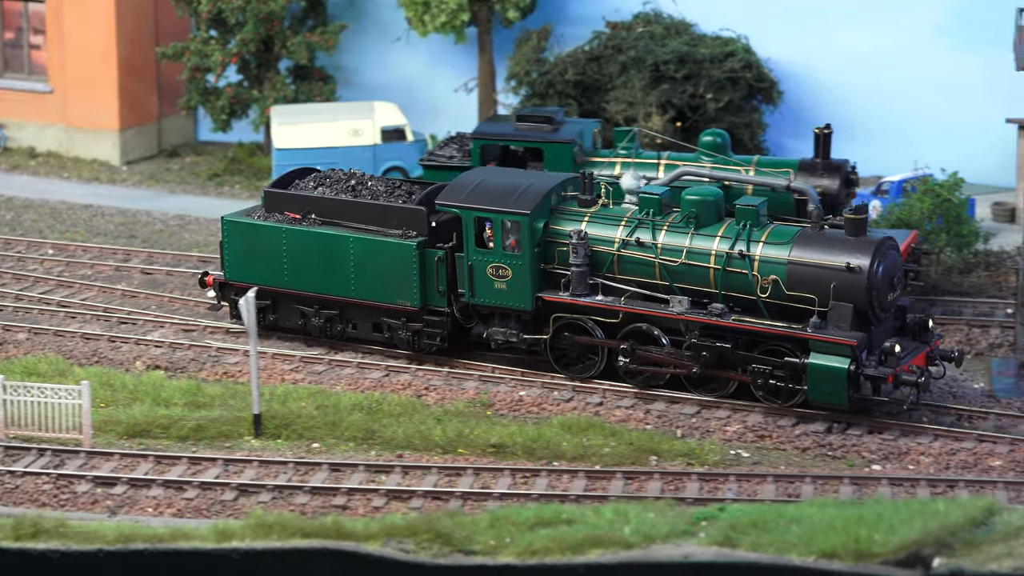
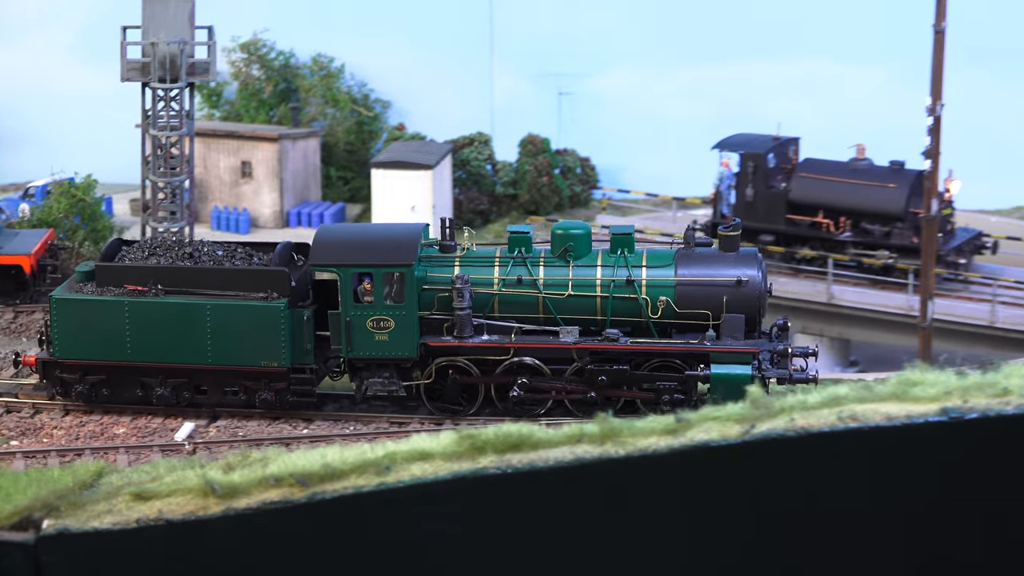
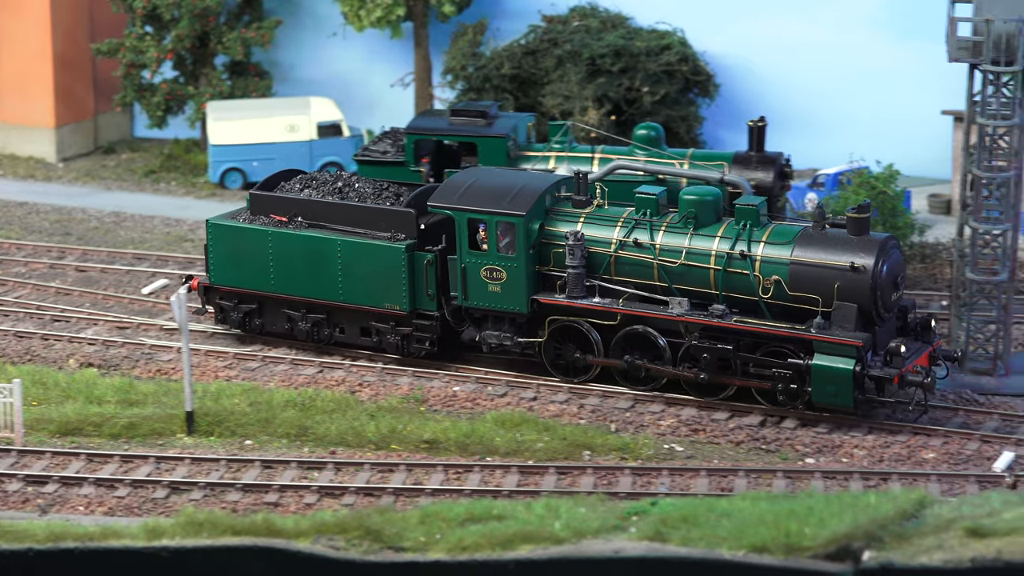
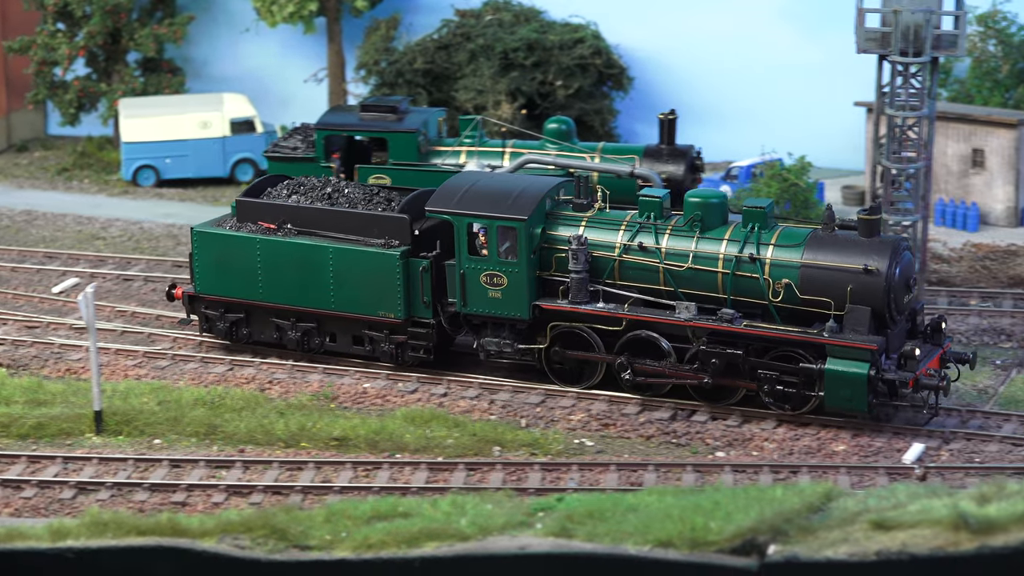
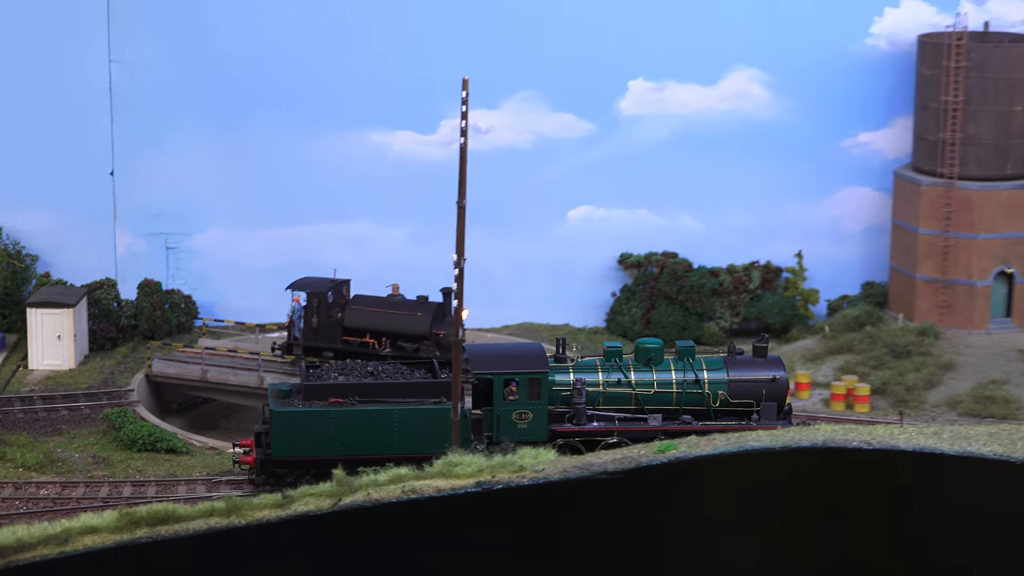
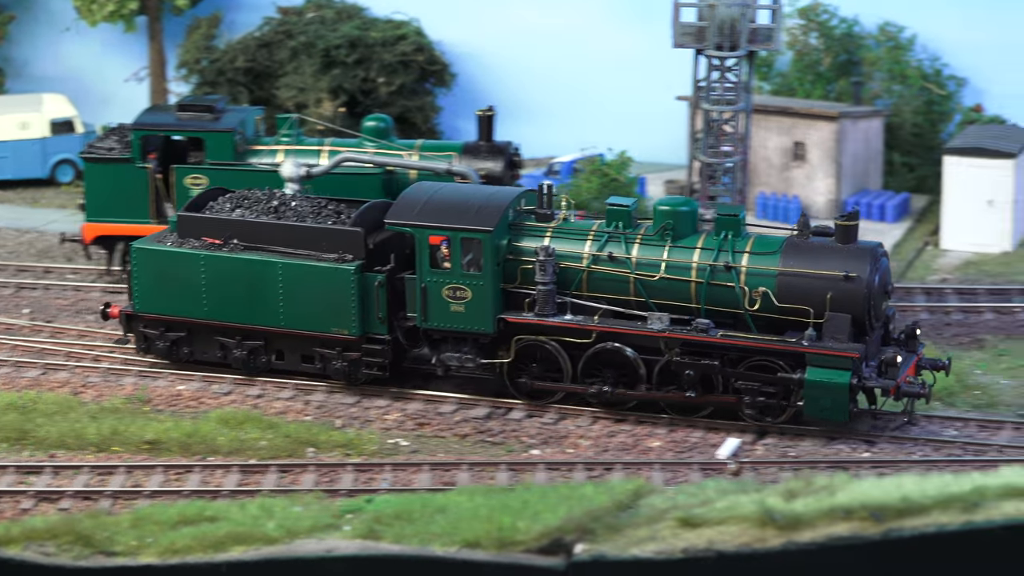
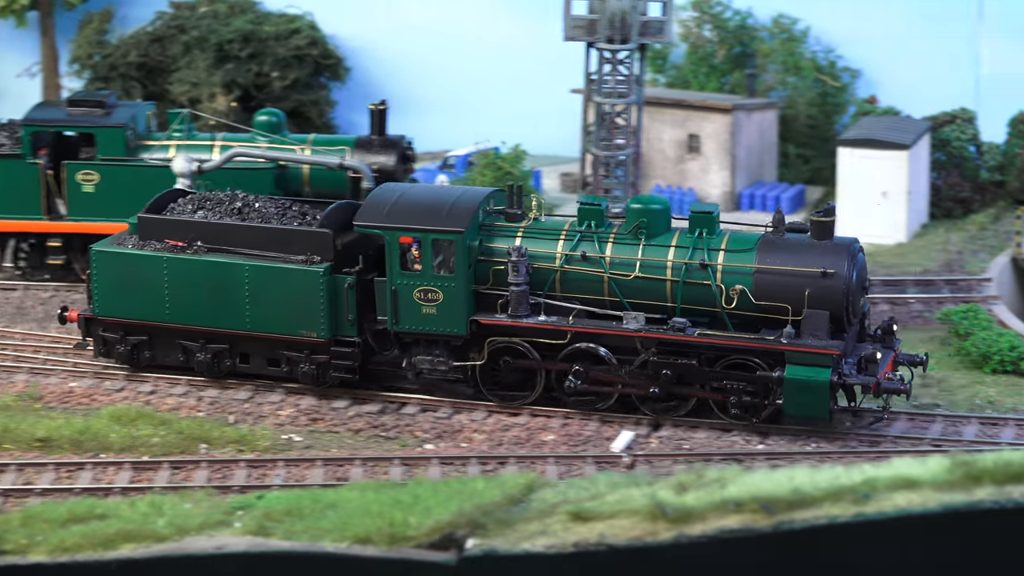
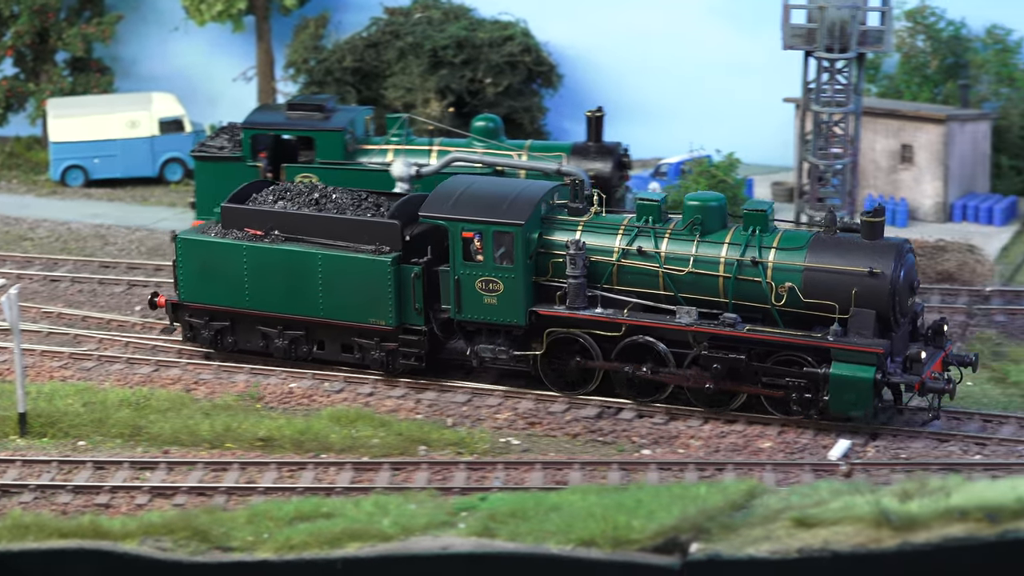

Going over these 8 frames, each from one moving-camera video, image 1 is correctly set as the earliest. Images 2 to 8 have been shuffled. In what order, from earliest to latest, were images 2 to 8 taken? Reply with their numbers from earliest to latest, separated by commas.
3, 4, 8, 6, 7, 2, 5
